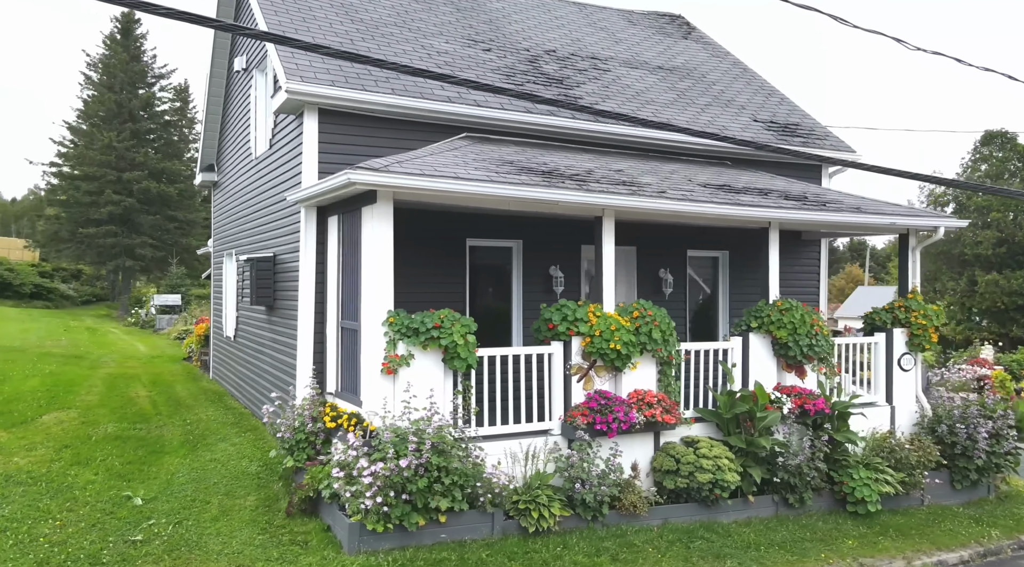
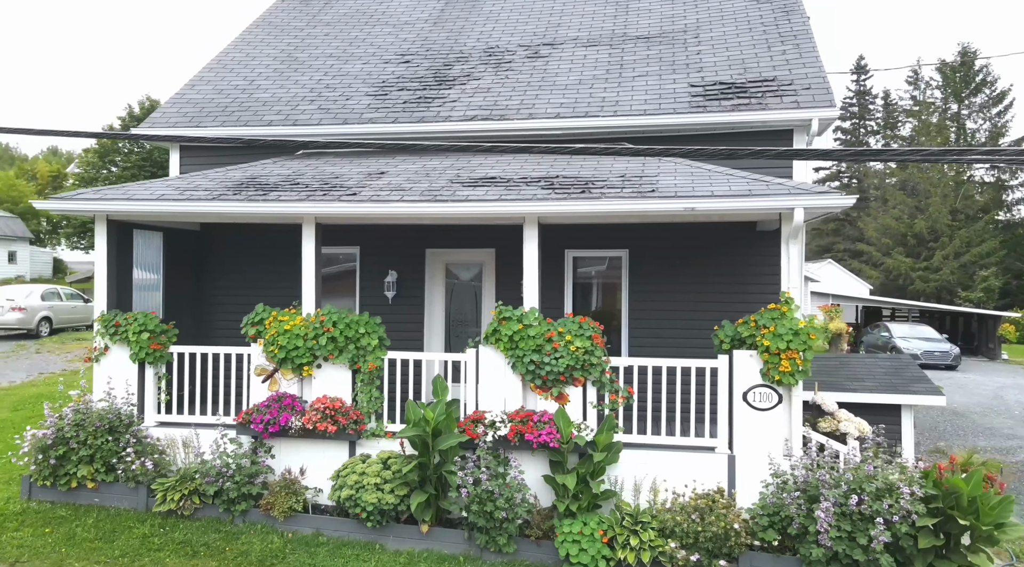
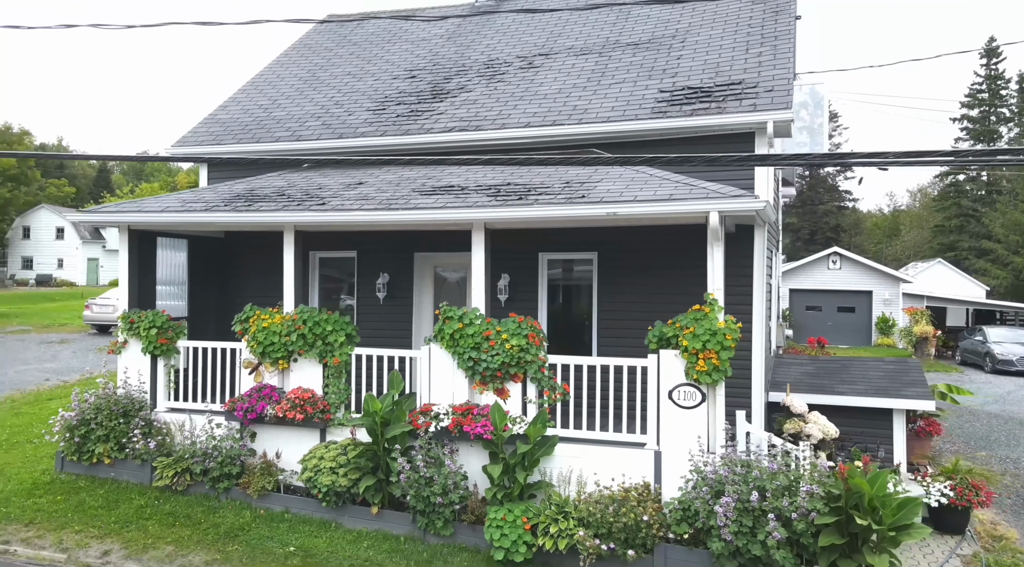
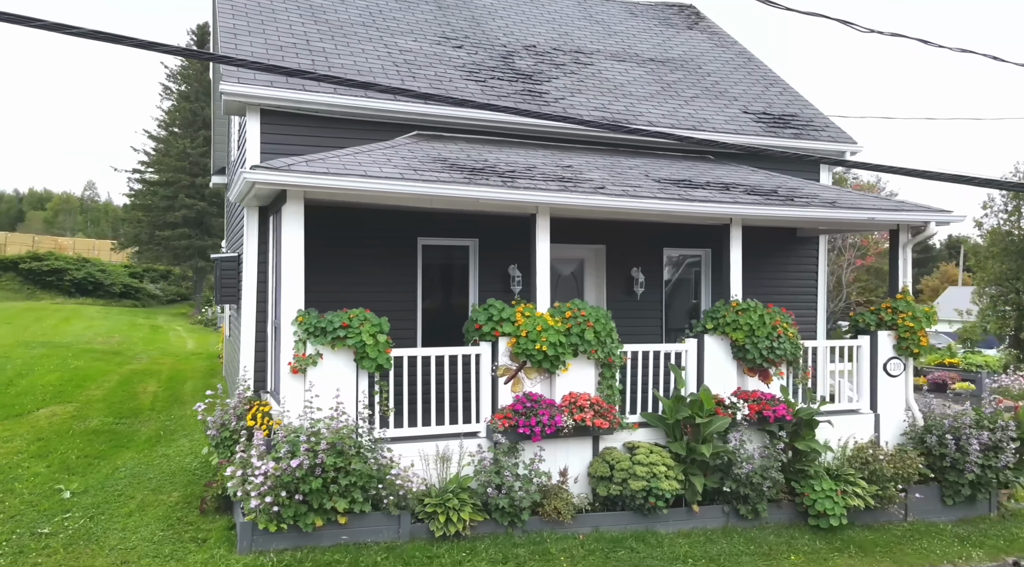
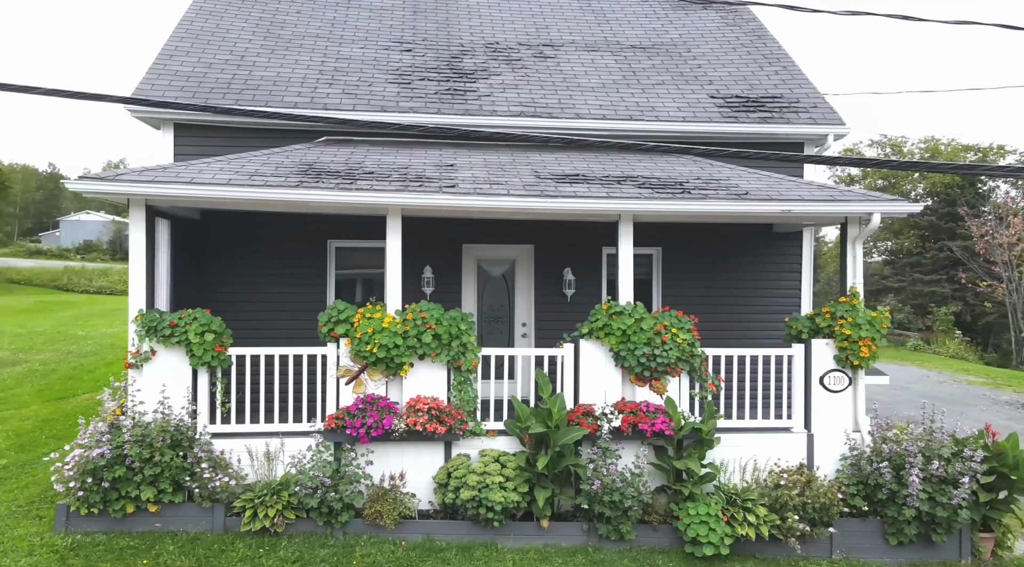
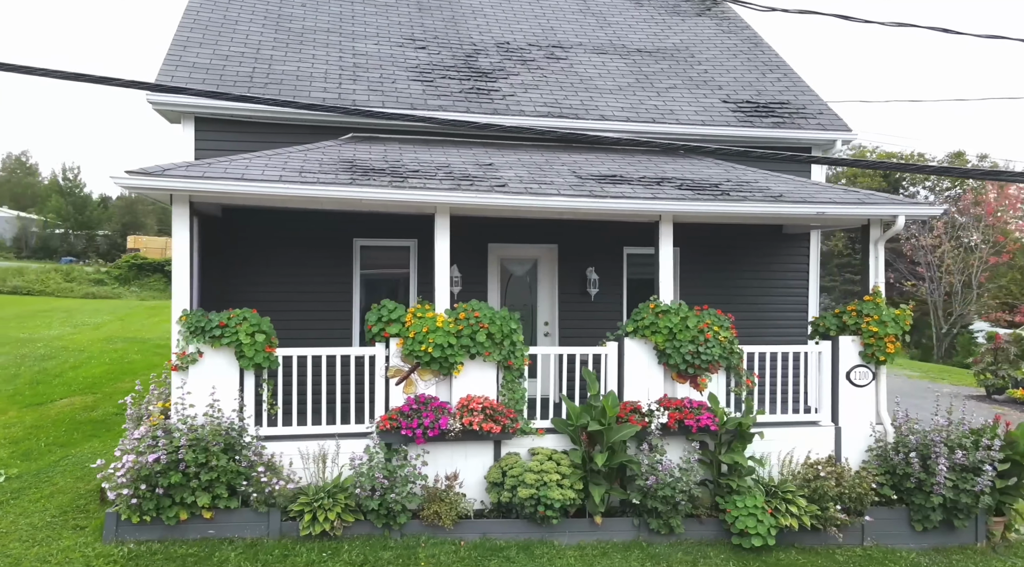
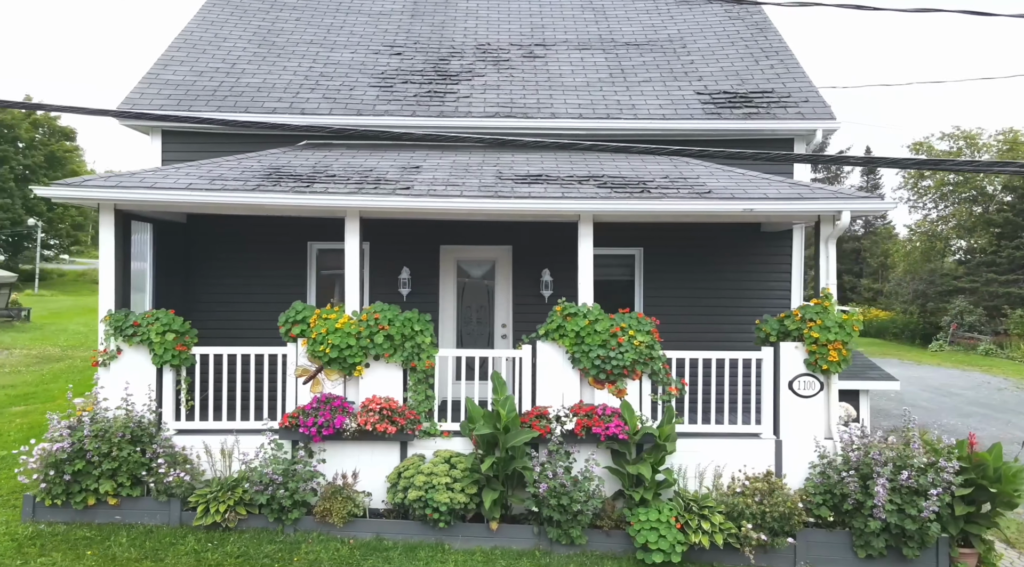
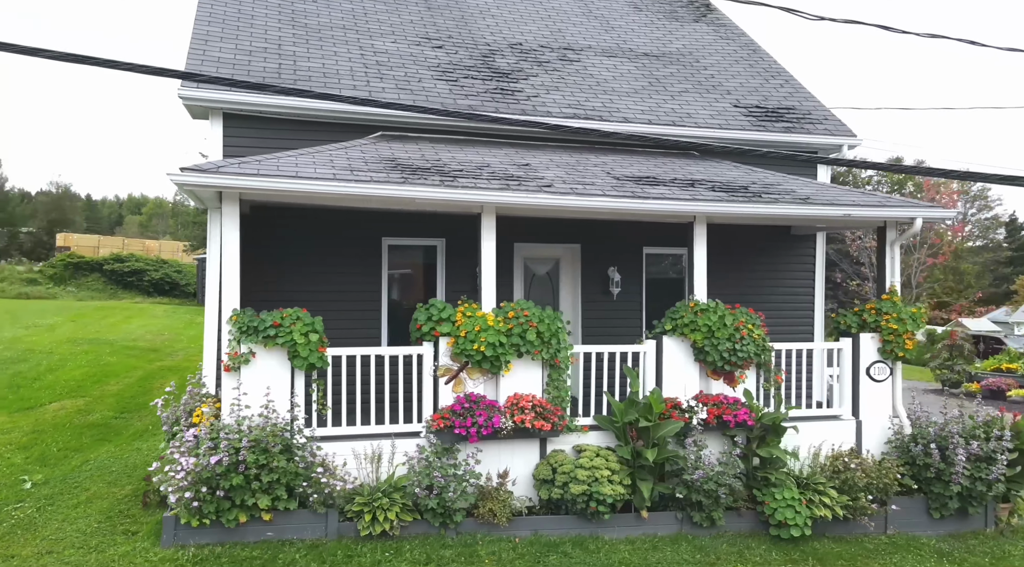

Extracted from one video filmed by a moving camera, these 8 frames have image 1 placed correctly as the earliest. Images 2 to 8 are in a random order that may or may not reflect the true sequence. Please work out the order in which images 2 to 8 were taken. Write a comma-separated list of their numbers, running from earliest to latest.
4, 8, 6, 5, 7, 2, 3
